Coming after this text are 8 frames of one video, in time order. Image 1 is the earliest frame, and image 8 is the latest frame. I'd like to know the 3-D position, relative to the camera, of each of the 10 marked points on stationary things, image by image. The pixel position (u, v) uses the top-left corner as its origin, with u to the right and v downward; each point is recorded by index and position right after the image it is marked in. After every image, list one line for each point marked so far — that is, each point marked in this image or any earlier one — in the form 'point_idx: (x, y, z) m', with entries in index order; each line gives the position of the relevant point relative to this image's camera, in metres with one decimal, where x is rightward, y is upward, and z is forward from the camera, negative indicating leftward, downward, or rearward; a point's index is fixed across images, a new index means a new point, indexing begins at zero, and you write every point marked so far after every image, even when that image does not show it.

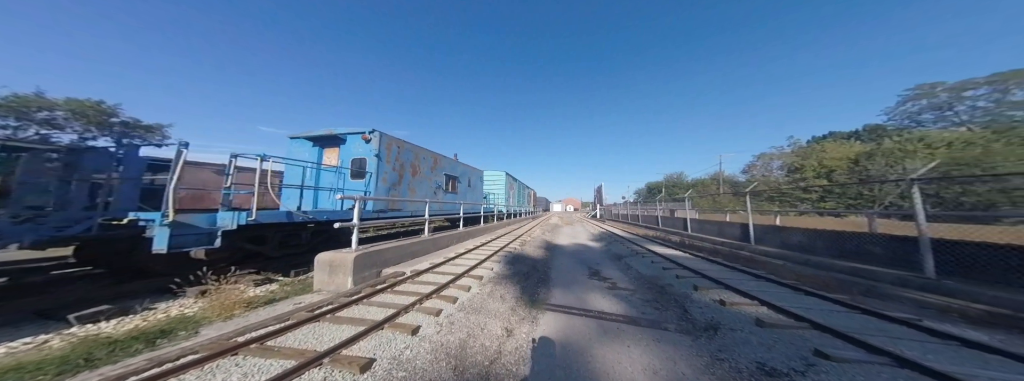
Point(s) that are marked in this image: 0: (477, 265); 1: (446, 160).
0: (-0.8, -1.6, +5.2) m
1: (-3.3, +1.5, +11.6) m
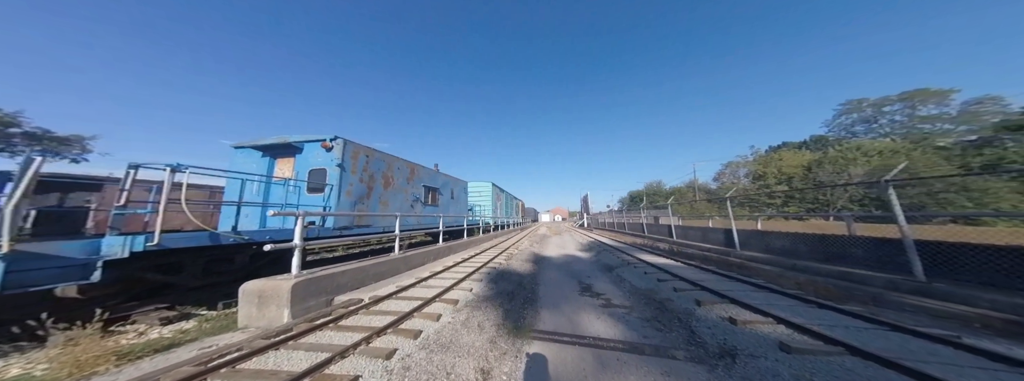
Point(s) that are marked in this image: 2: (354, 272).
0: (-1.2, -1.8, +4.5) m
1: (-4.2, +0.9, +10.9) m
2: (-2.8, -1.5, +4.2) m
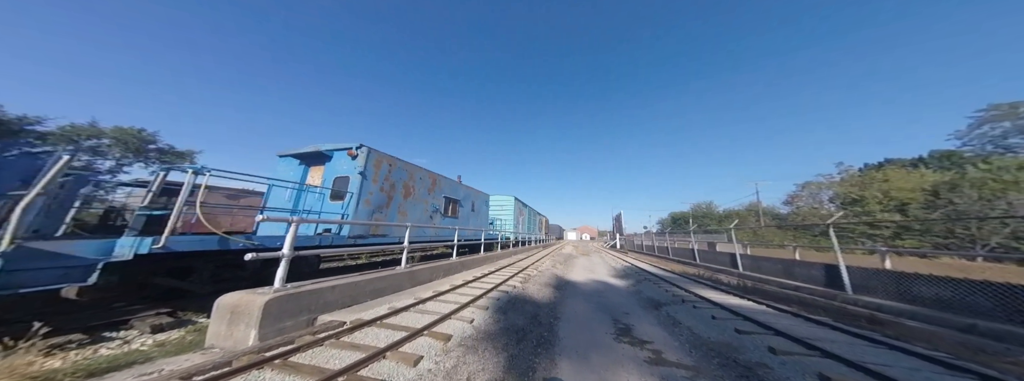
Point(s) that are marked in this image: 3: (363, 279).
0: (-0.9, -1.9, +3.7) m
1: (-2.9, +0.4, +10.7) m
2: (-2.6, -1.5, +3.7) m
3: (-2.6, -1.5, +4.0) m
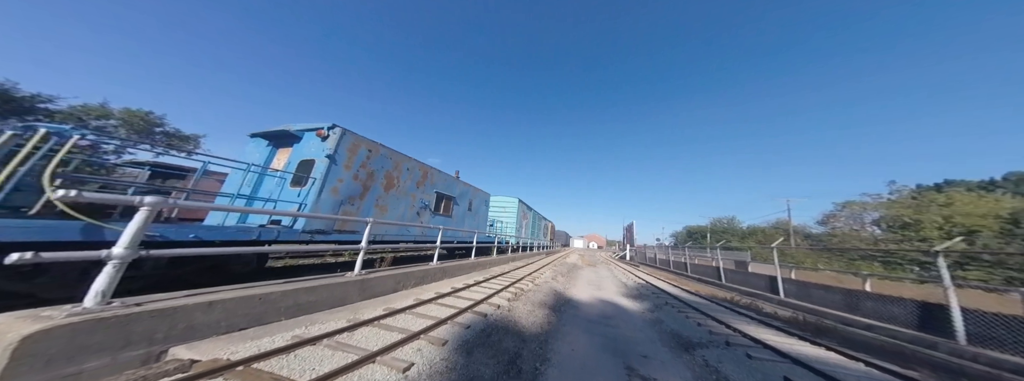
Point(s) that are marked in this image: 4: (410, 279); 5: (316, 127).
0: (-1.3, -1.7, +2.5) m
1: (-2.9, +0.6, +9.6) m
2: (-3.0, -1.2, +2.6) m
3: (-2.9, -1.2, +2.9) m
4: (-2.2, -1.9, +5.1) m
5: (-4.8, +1.5, +5.7) m
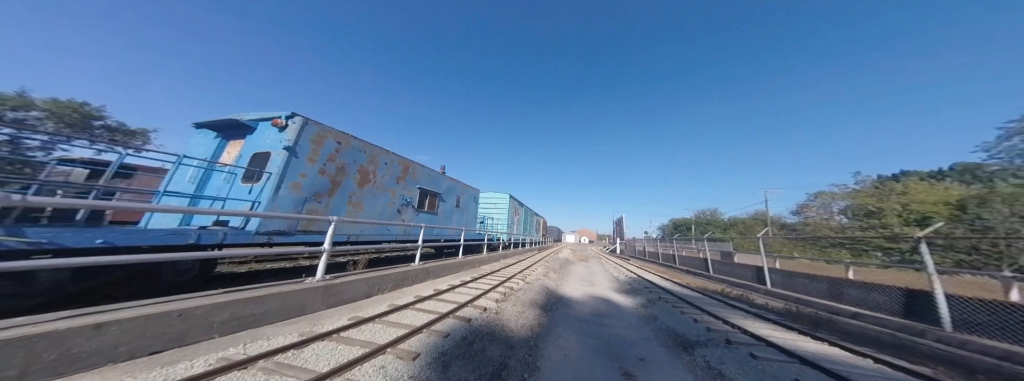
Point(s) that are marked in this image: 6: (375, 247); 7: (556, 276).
0: (-1.5, -1.6, +2.1) m
1: (-3.4, +0.7, +9.0) m
2: (-3.1, -1.2, +2.1) m
3: (-3.1, -1.1, +2.4) m
4: (-2.5, -1.8, +4.7) m
5: (-5.2, +1.6, +5.1) m
6: (-3.4, -1.4, +5.9) m
7: (+1.8, -3.4, +9.3) m
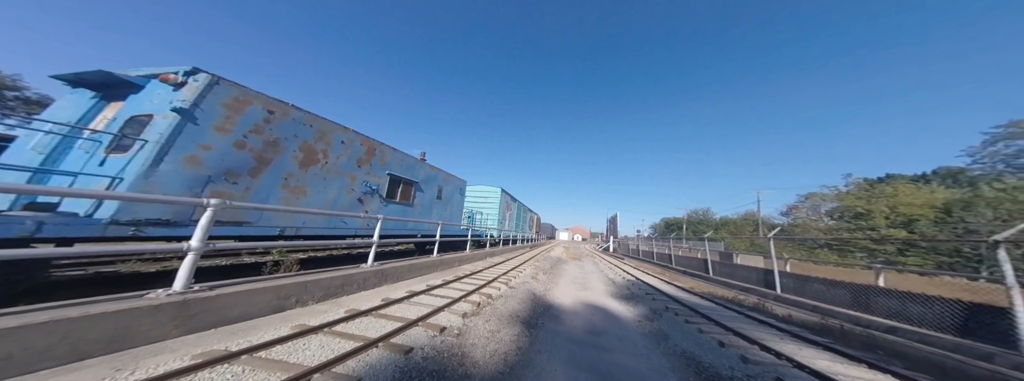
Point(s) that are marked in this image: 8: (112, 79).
0: (-1.8, -1.3, +0.9) m
1: (-3.9, +1.2, +7.8) m
2: (-3.5, -0.8, +0.9) m
3: (-3.4, -0.8, +1.2) m
4: (-2.9, -1.5, +3.5) m
5: (-5.5, +2.0, +3.8) m
6: (-3.9, -1.0, +4.7) m
7: (+1.2, -3.1, +8.3) m
8: (-6.5, +1.9, +3.8) m
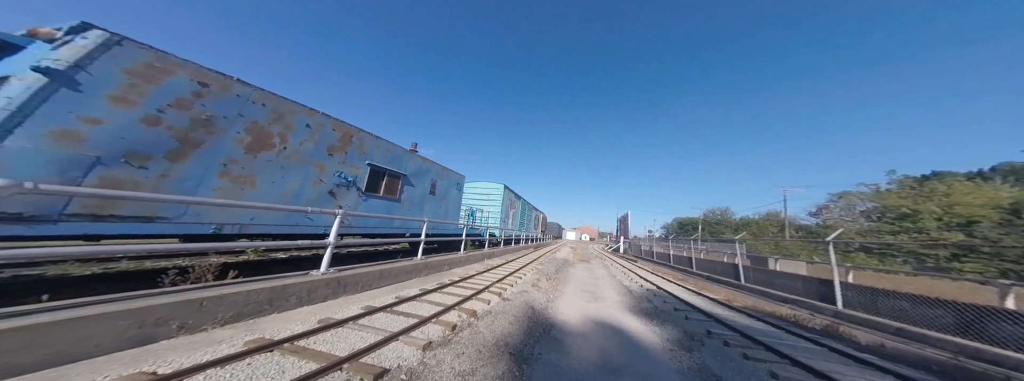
0: (-2.1, -1.1, -0.1) m
1: (-3.9, +1.4, +6.8) m
2: (-3.8, -0.6, -0.1) m
3: (-3.7, -0.6, +0.2) m
4: (-3.1, -1.3, +2.5) m
5: (-5.7, +2.2, +2.9) m
6: (-4.0, -0.8, +3.8) m
7: (+1.2, -2.8, +7.1) m
8: (-6.6, +2.1, +3.0) m
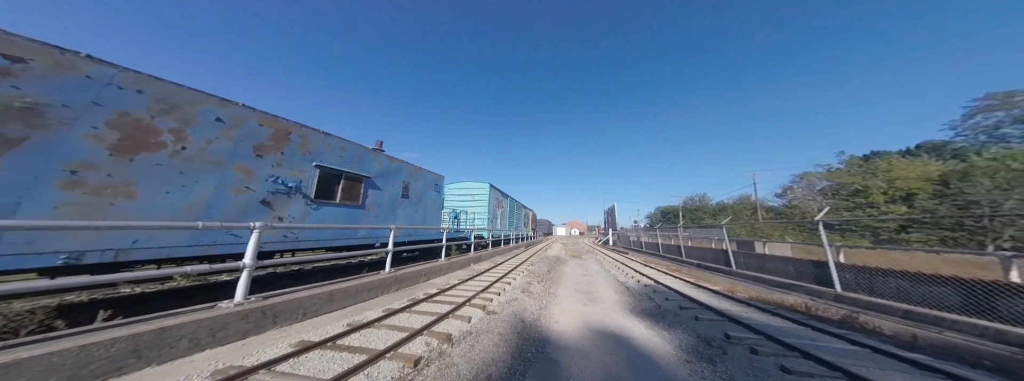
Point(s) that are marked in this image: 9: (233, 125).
0: (-2.1, -1.2, -1.0) m
1: (-4.5, +1.2, +5.8) m
2: (-3.8, -0.8, -1.1) m
3: (-3.8, -0.8, -0.8) m
4: (-3.3, -1.4, +1.5) m
5: (-6.1, +2.0, +1.7) m
6: (-4.3, -1.0, +2.7) m
7: (+0.8, -2.7, +6.4) m
8: (-7.0, +1.8, +1.8) m
9: (-4.9, +1.2, +4.2) m
